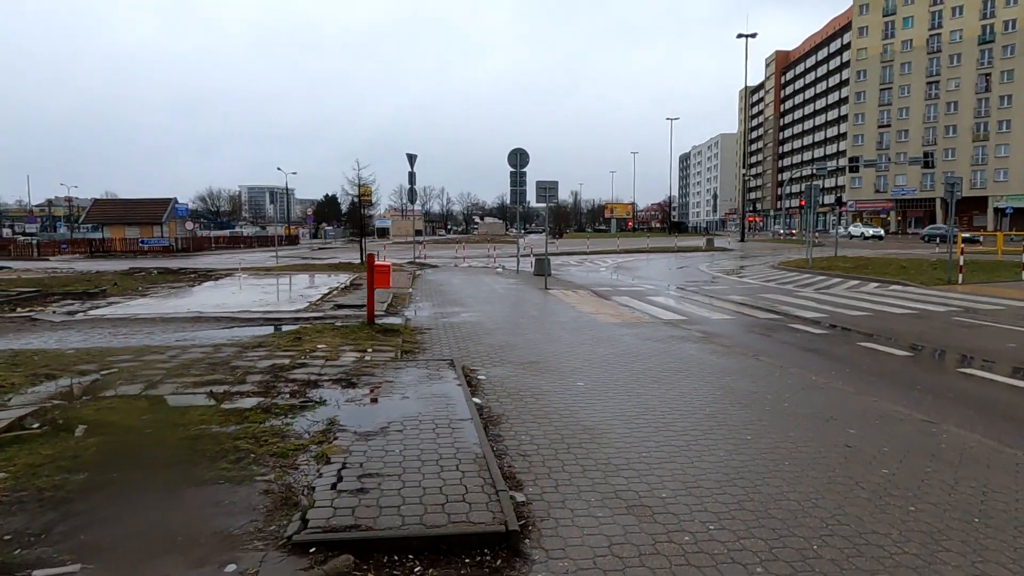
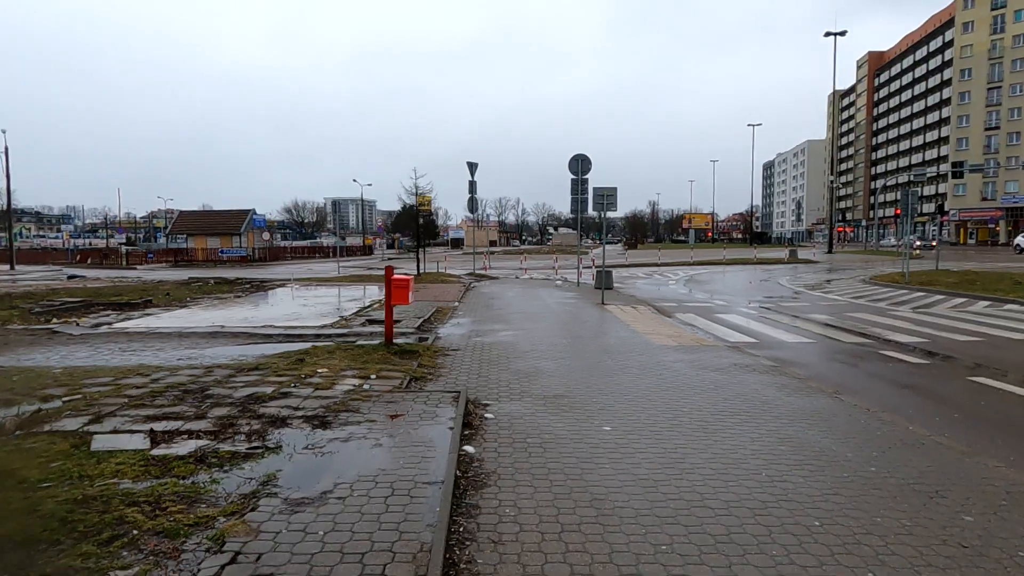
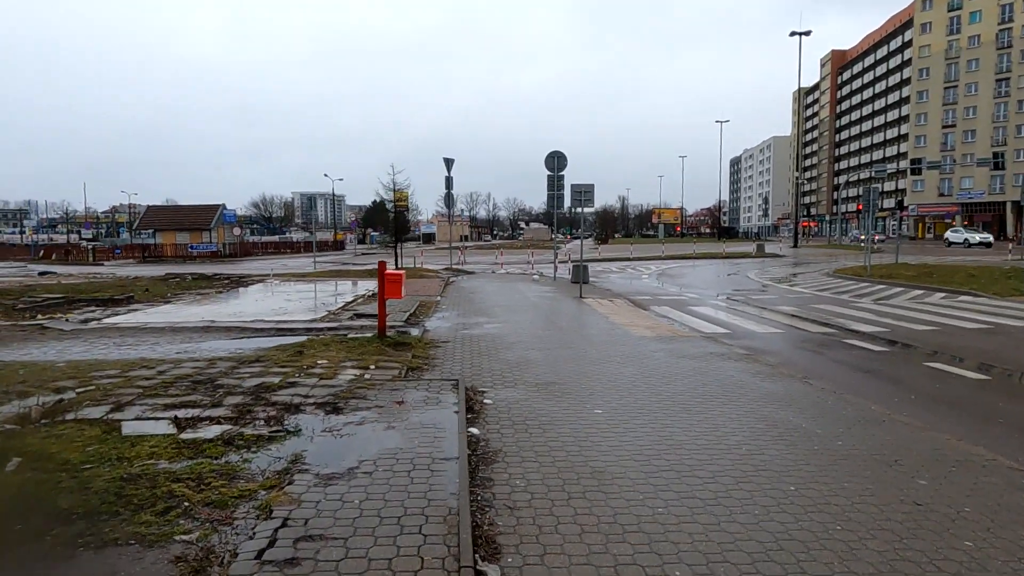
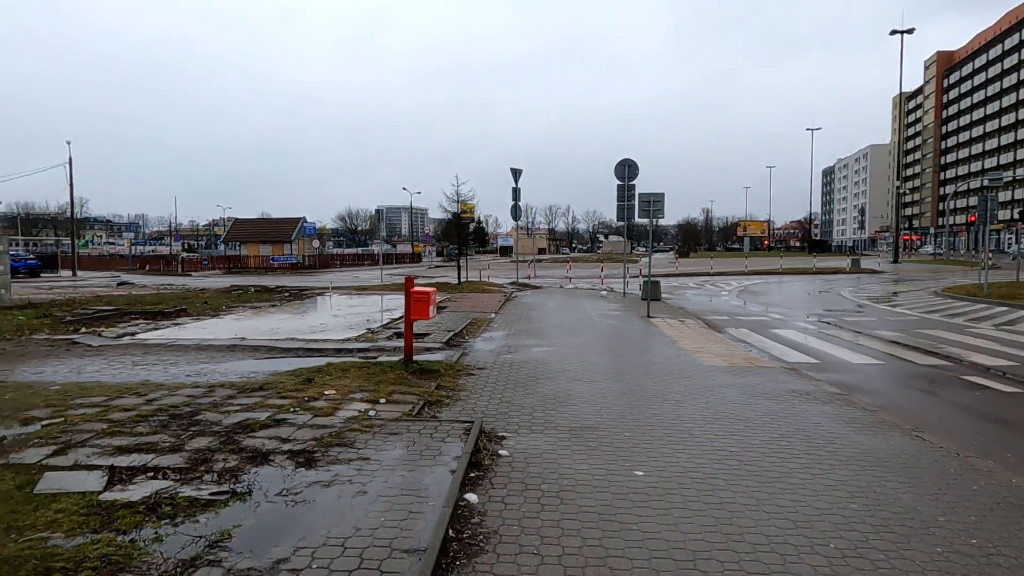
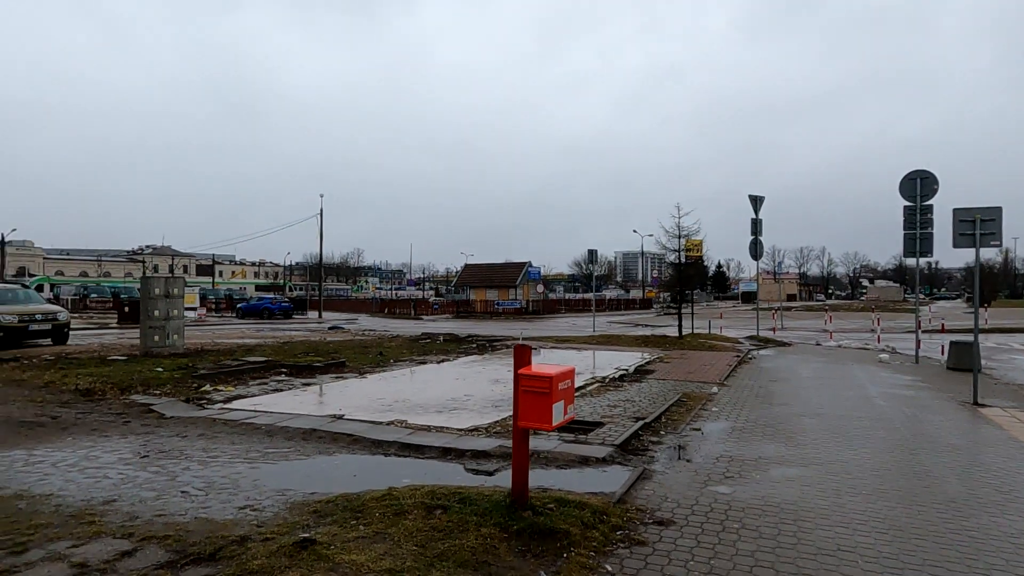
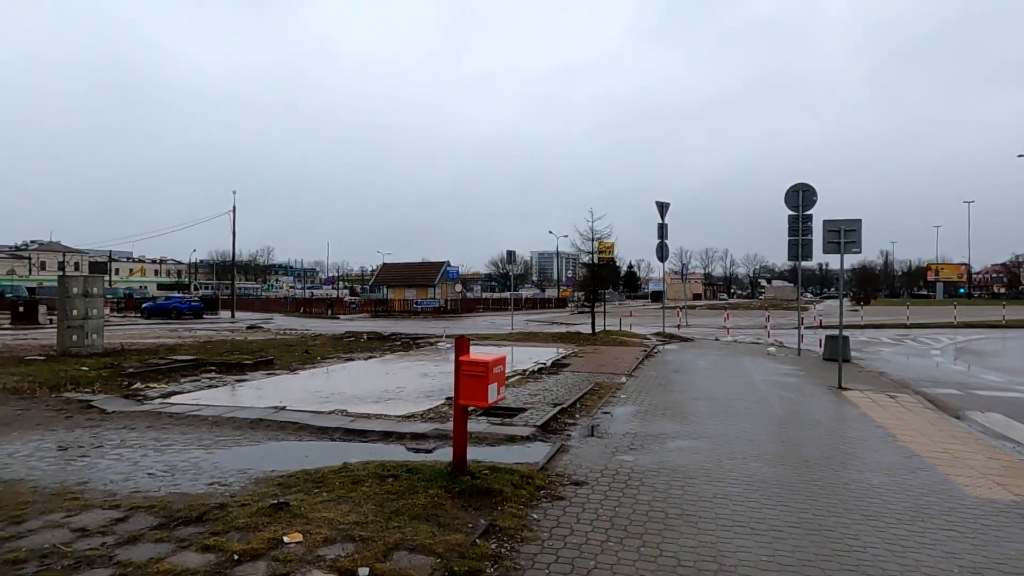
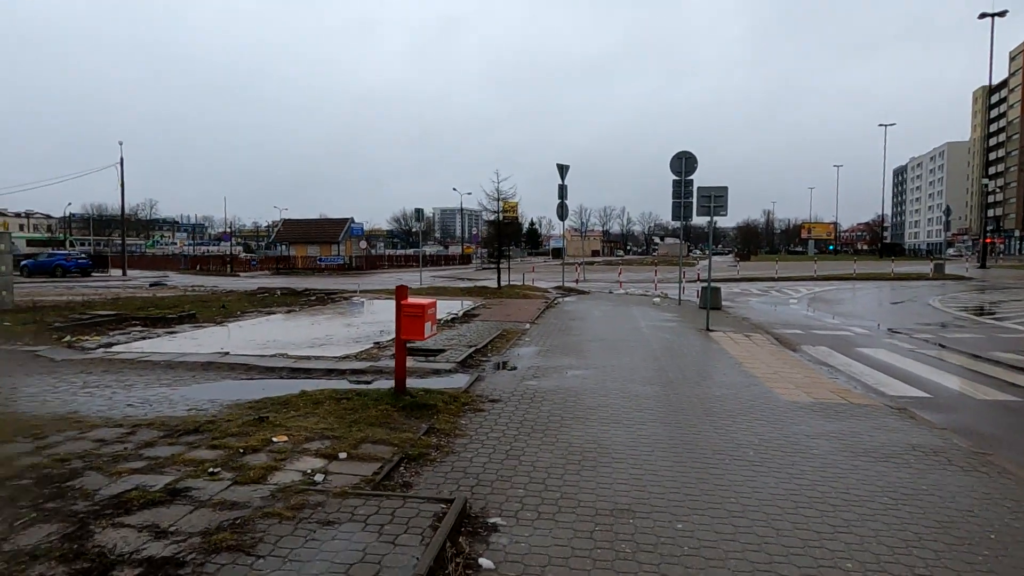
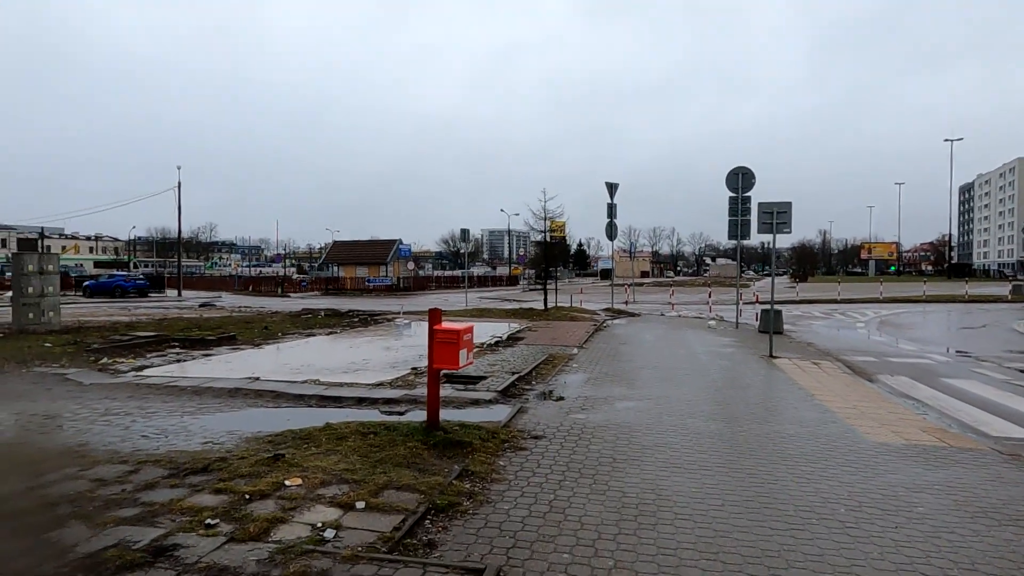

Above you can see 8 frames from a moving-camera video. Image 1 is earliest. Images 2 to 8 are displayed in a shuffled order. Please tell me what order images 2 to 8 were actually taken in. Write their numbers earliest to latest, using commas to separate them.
3, 2, 4, 7, 8, 6, 5
